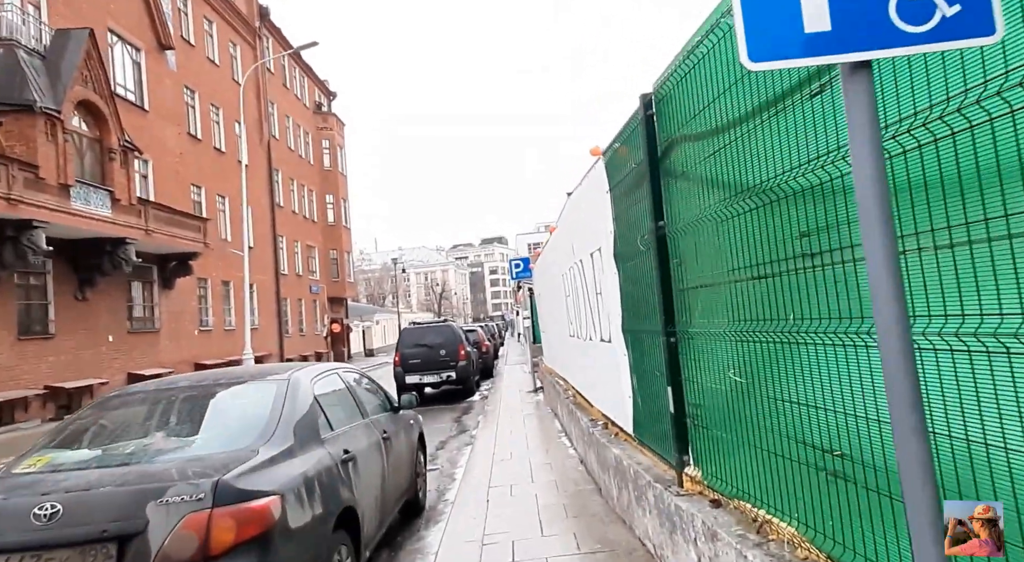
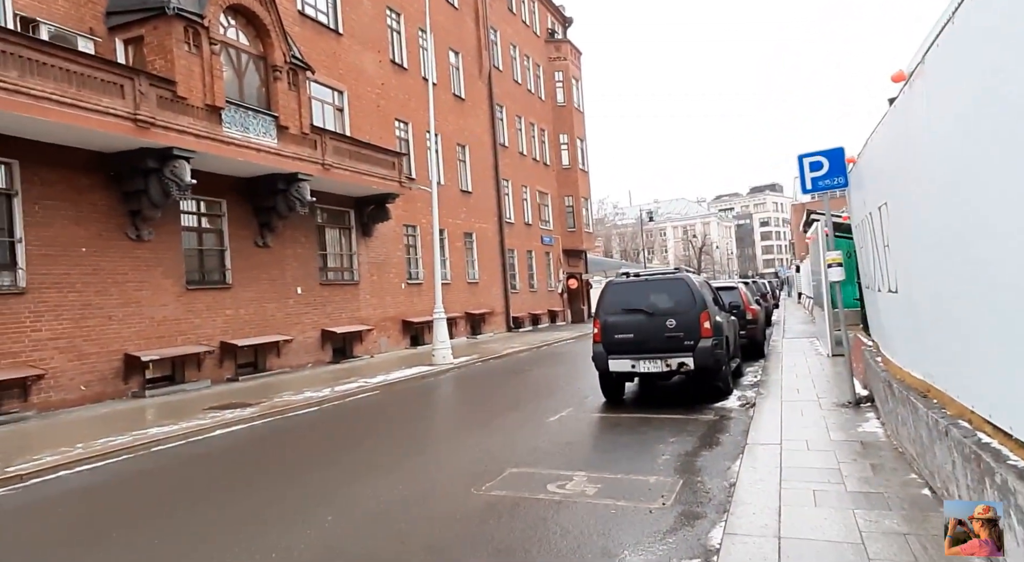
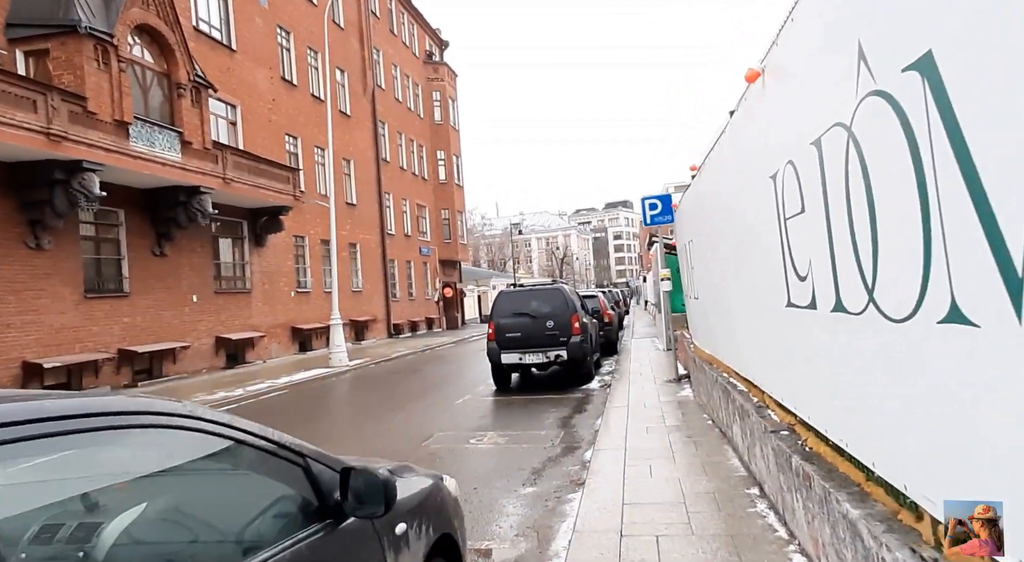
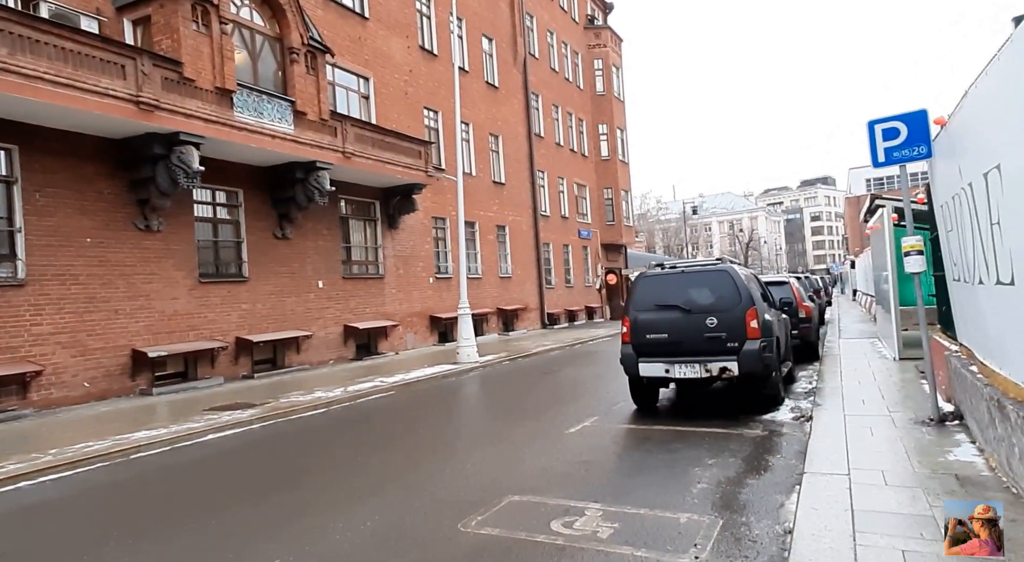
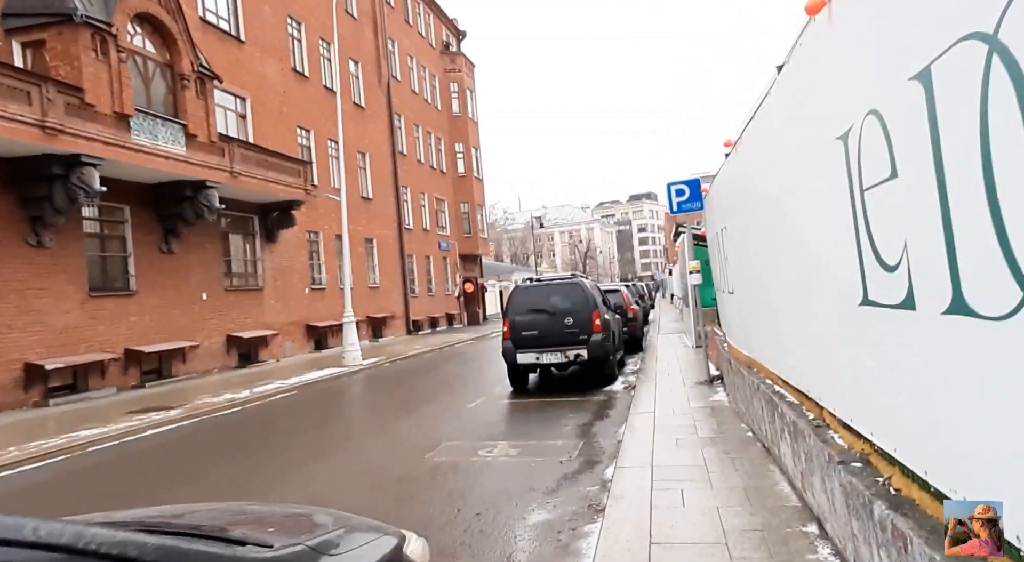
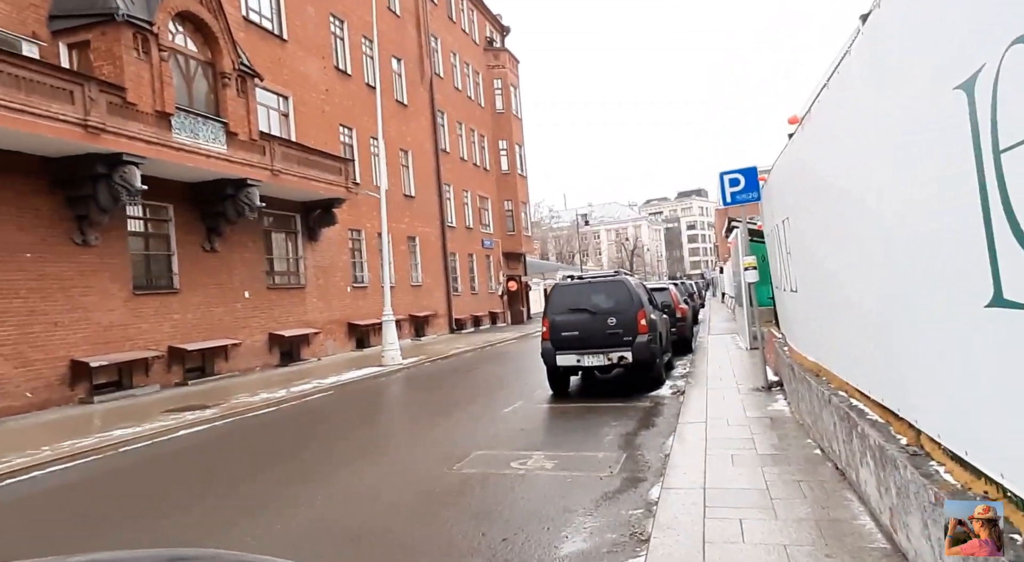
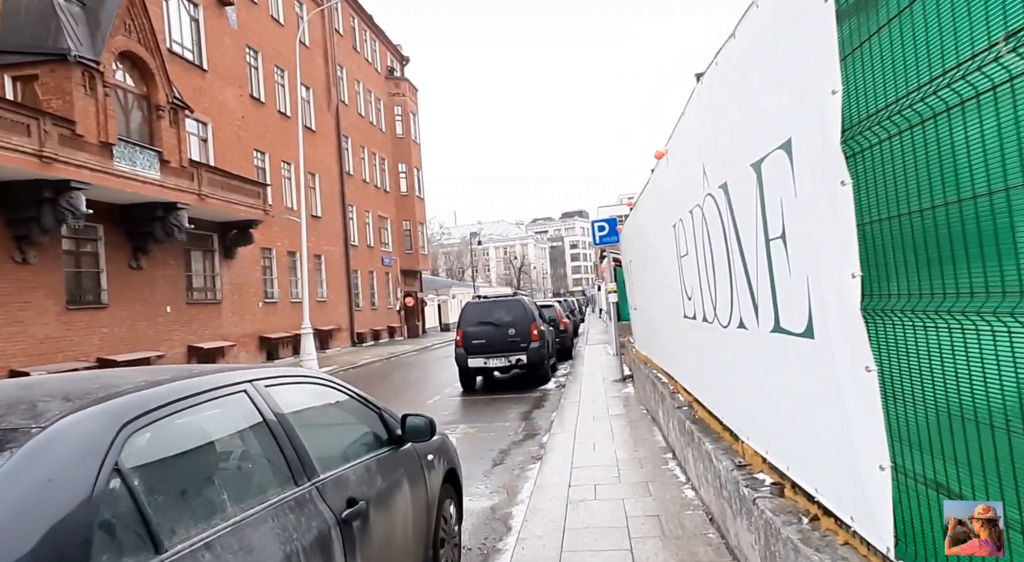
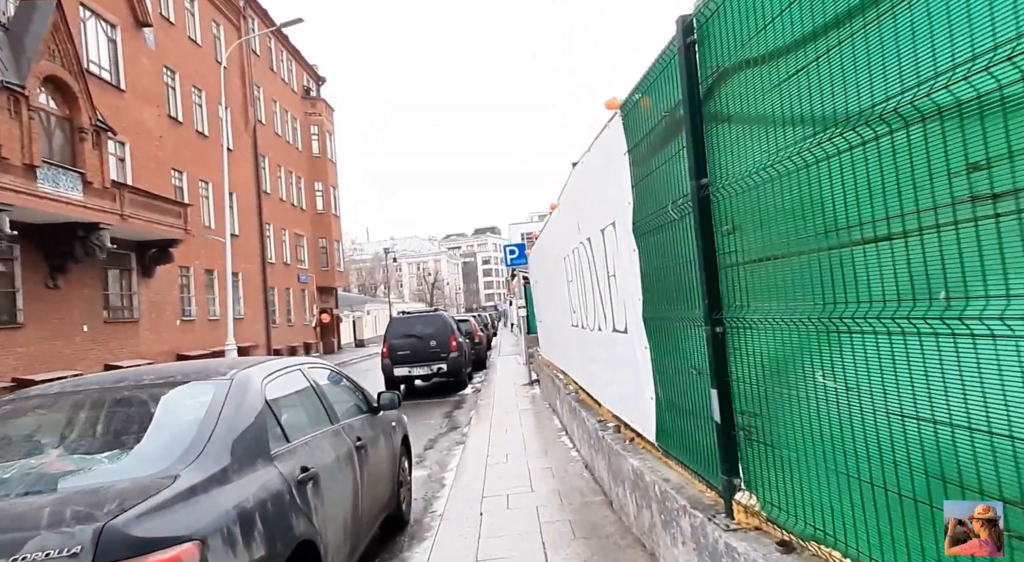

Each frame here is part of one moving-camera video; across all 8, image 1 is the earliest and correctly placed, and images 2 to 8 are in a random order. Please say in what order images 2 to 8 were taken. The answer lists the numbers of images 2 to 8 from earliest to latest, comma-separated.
8, 7, 3, 5, 6, 2, 4
